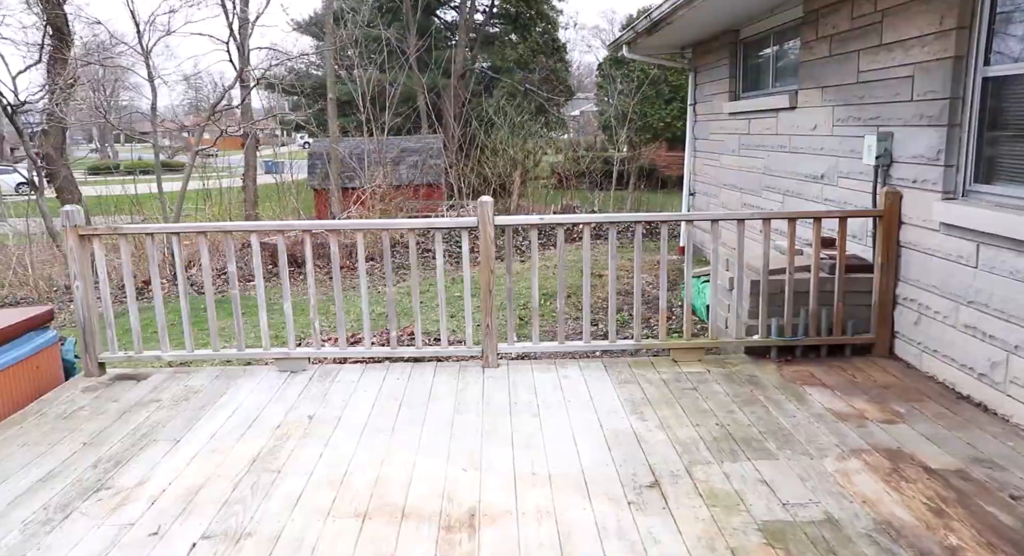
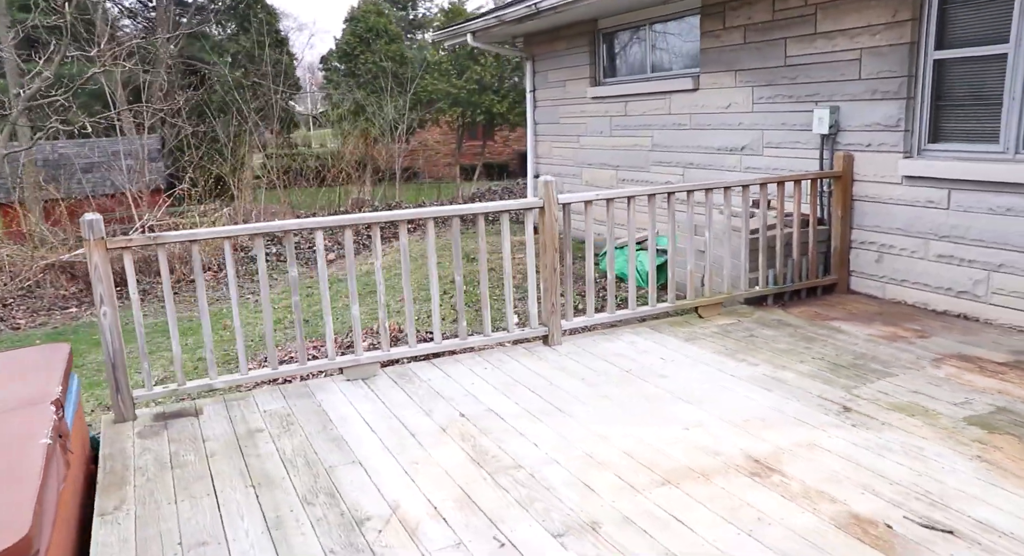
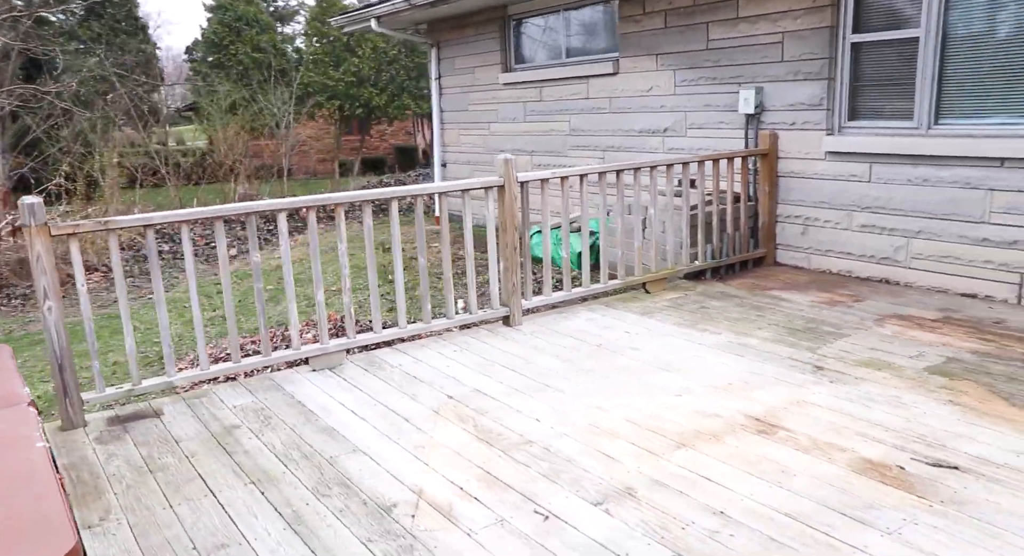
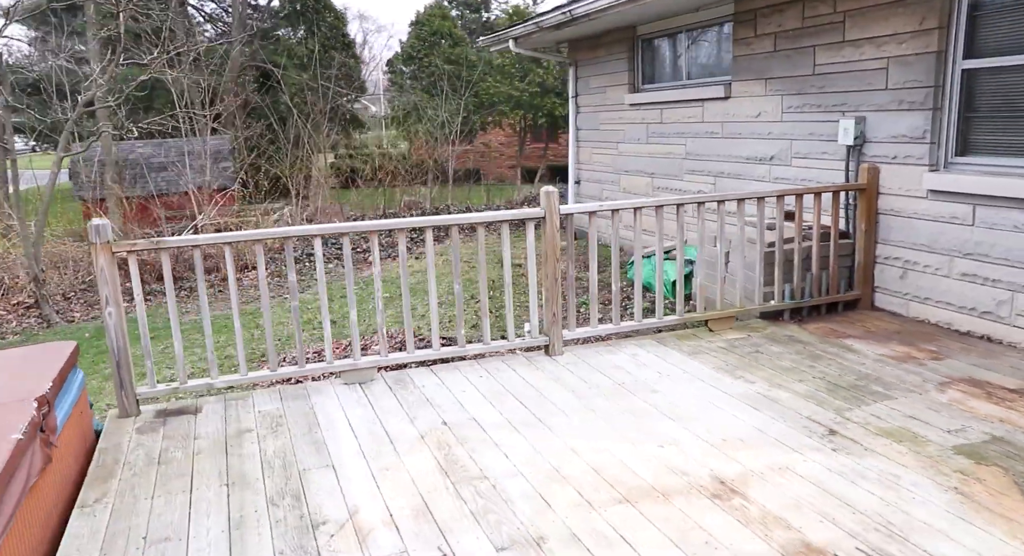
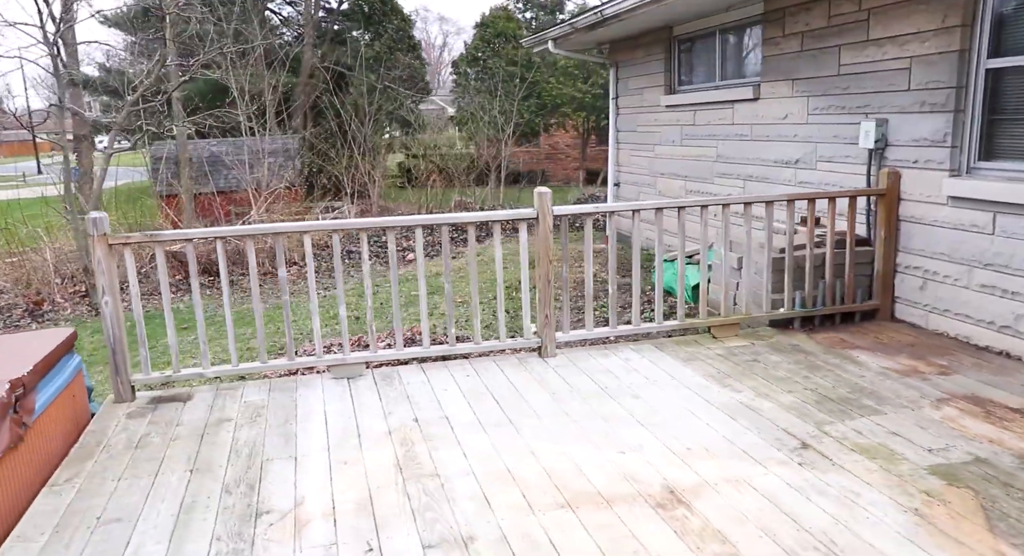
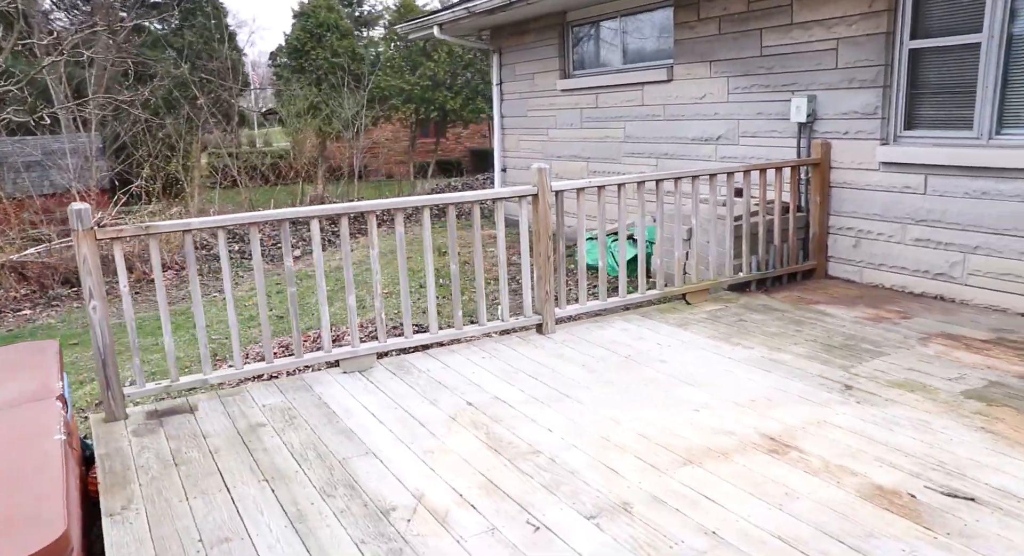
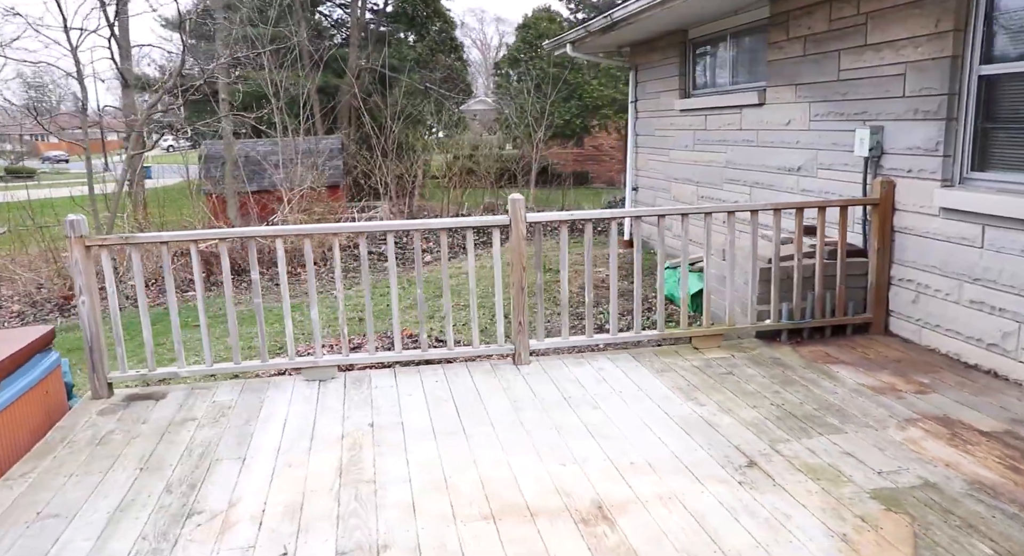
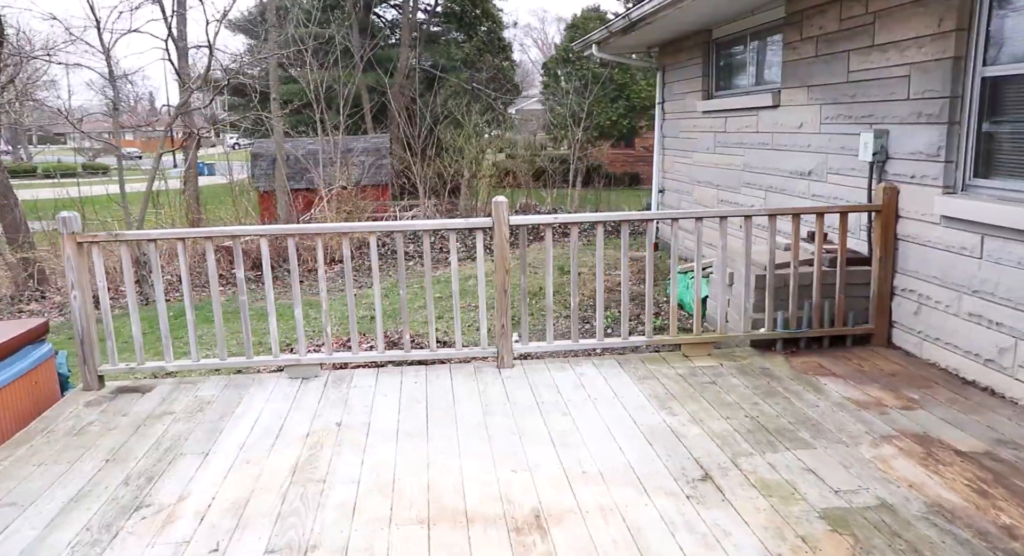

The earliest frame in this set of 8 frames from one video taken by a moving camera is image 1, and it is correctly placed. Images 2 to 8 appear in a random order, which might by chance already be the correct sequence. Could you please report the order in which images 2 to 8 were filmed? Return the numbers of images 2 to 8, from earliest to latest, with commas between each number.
8, 7, 5, 4, 2, 6, 3
